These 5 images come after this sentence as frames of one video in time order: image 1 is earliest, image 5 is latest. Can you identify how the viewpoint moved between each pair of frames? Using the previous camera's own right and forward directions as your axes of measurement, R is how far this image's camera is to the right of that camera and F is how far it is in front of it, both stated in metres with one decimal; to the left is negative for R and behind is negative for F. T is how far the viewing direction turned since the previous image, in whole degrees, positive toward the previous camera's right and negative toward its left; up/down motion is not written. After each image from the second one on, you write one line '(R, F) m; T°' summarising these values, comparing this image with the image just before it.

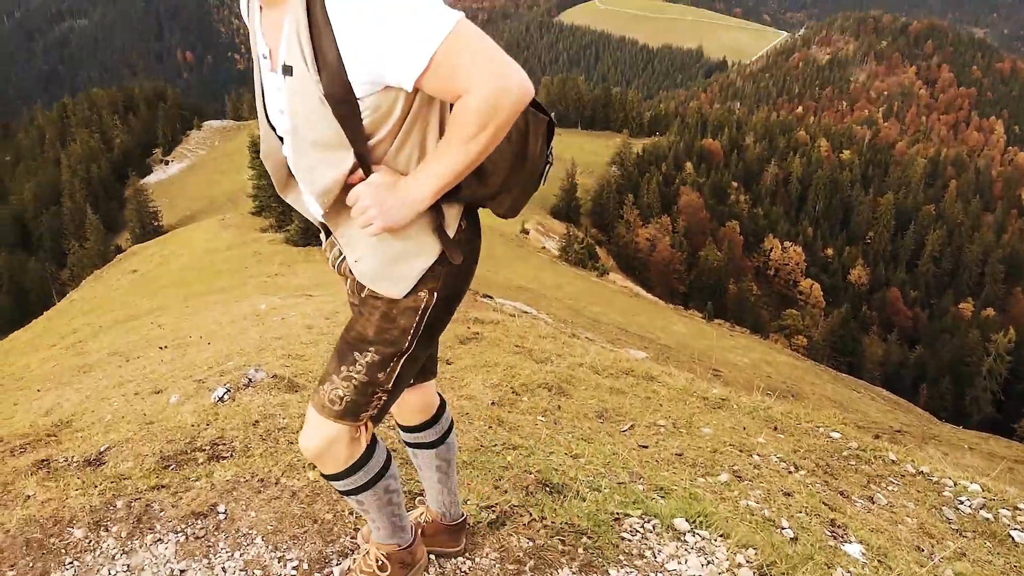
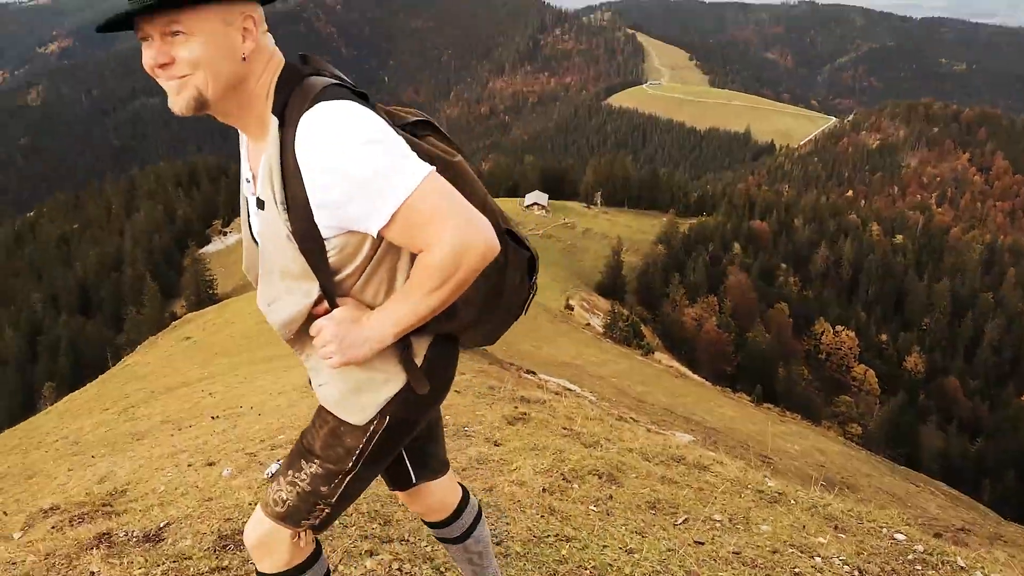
(-0.1, 0.0) m; -3°
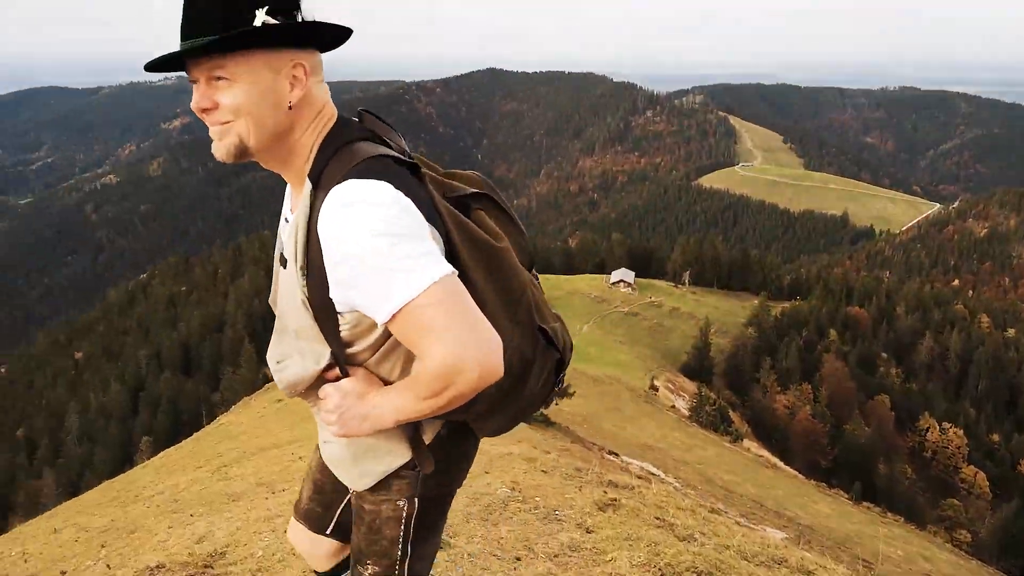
(-0.1, -0.1) m; -6°
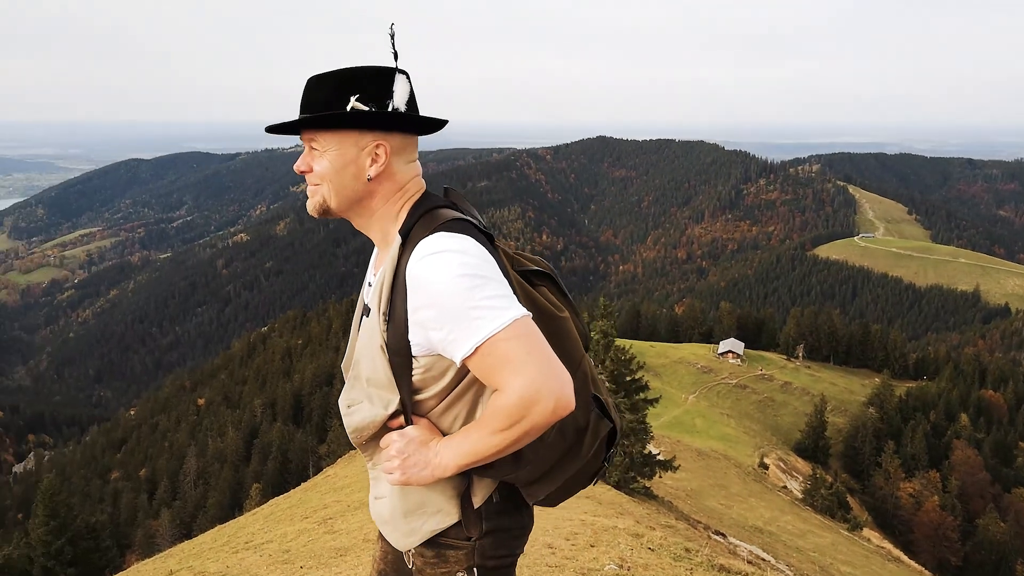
(-0.1, -0.1) m; -8°
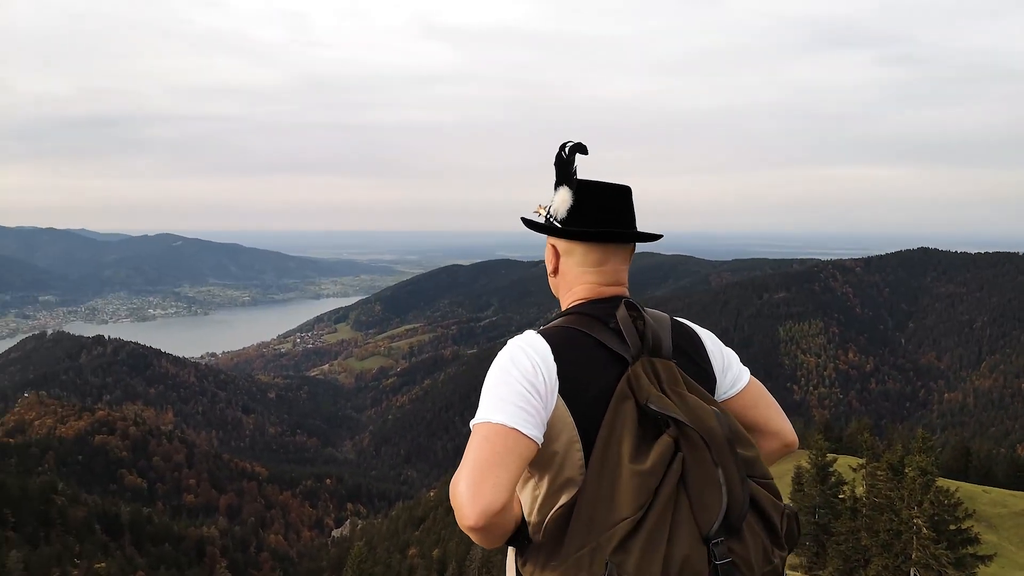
(+0.5, -1.0) m; -22°
